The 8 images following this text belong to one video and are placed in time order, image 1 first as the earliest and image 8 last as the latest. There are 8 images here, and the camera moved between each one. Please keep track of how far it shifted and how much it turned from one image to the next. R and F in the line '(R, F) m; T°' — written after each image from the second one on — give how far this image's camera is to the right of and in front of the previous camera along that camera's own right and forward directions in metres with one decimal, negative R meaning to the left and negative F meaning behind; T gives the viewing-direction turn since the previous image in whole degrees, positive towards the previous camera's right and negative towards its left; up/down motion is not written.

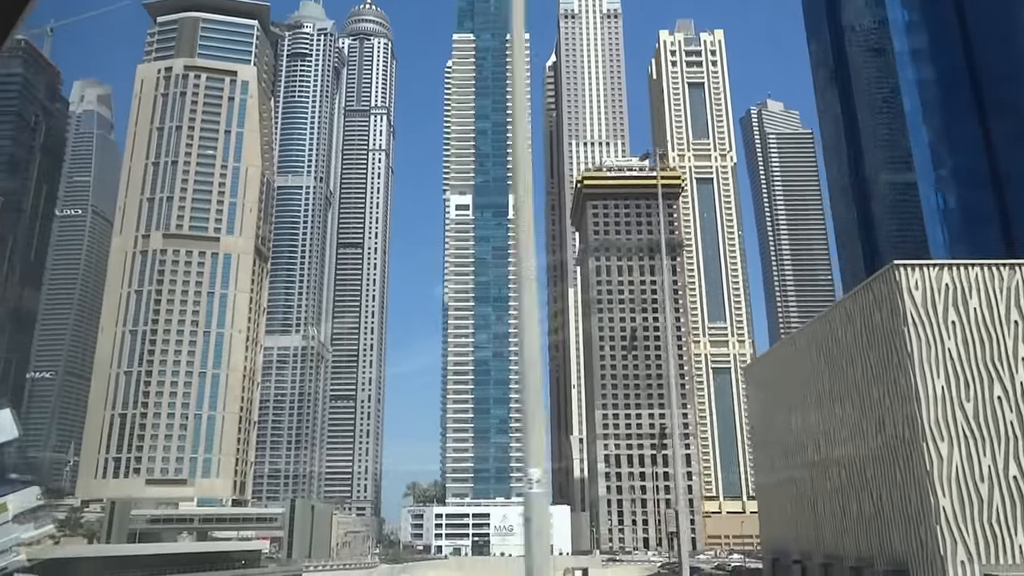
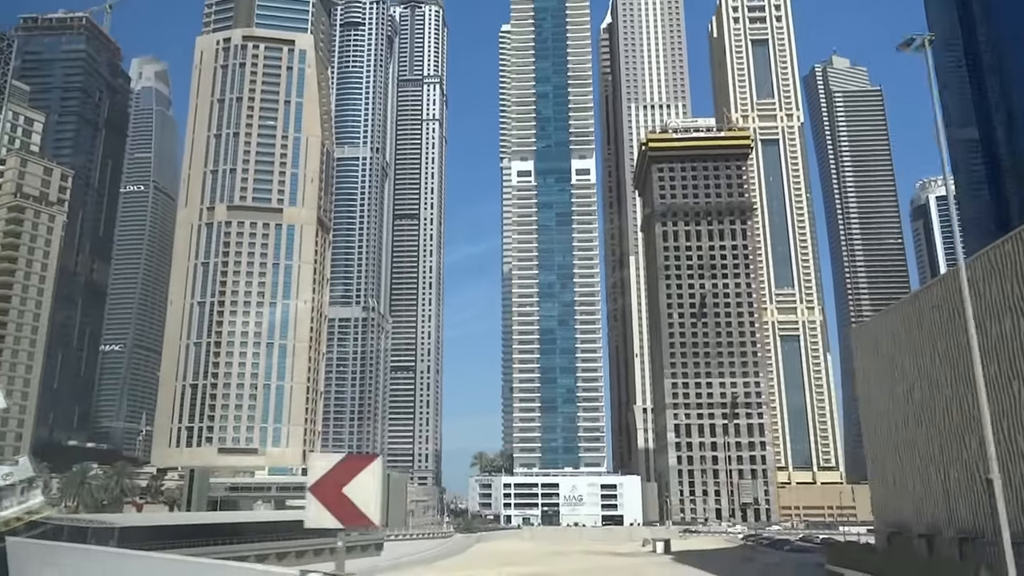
(-0.2, +0.2) m; -4°
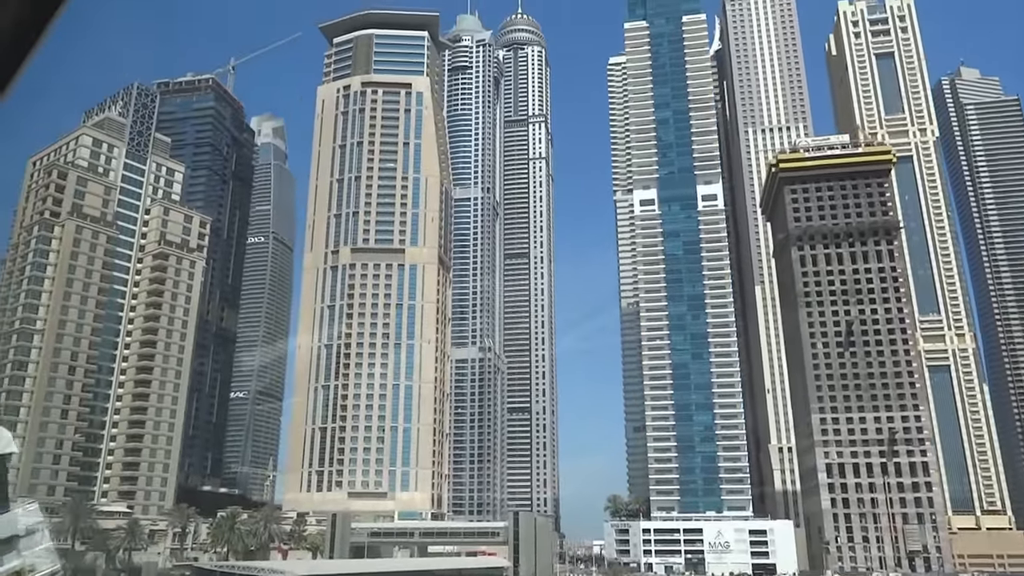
(-0.4, +0.3) m; -7°
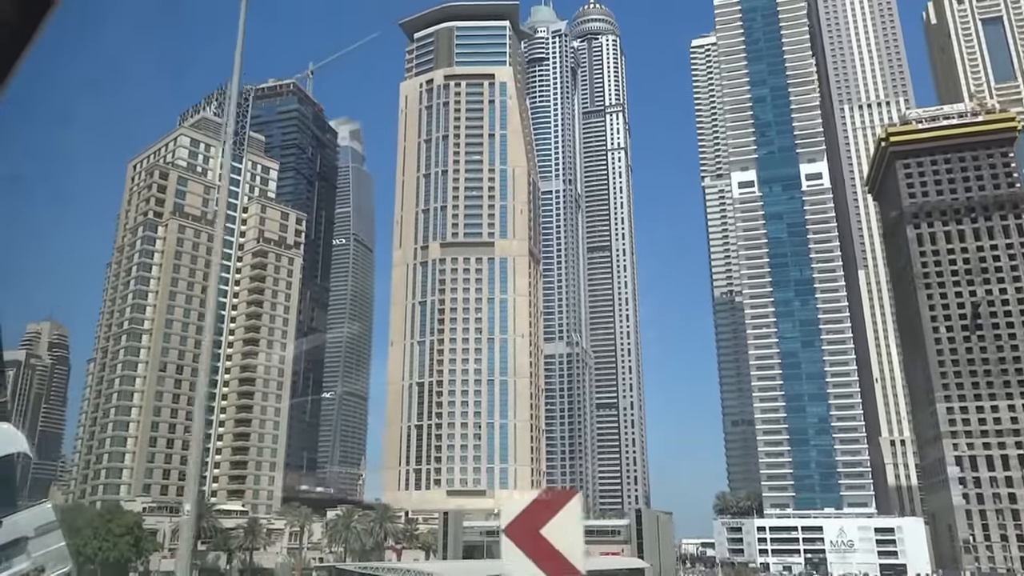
(-0.3, +0.3) m; -5°
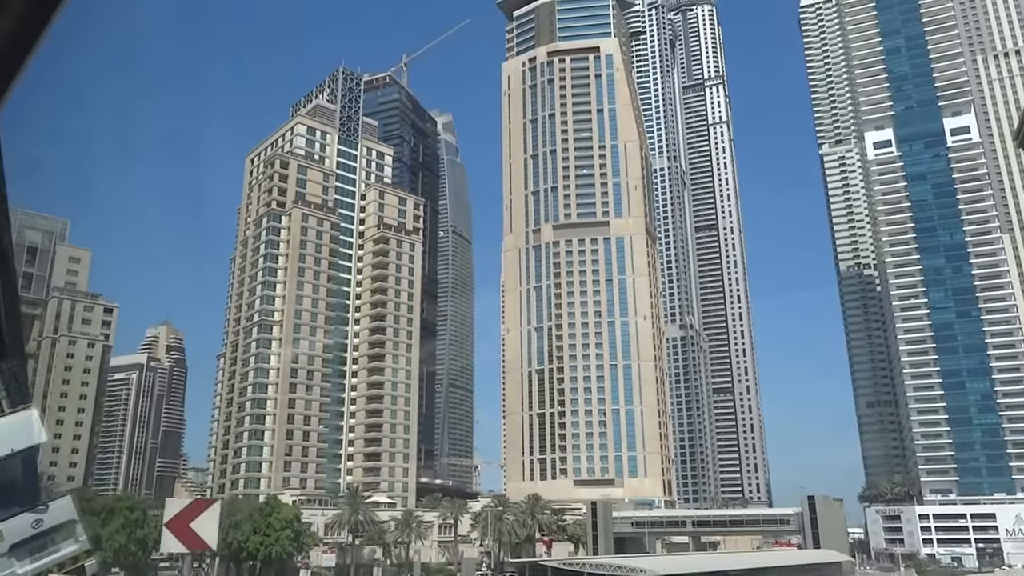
(-0.4, +0.4) m; -6°
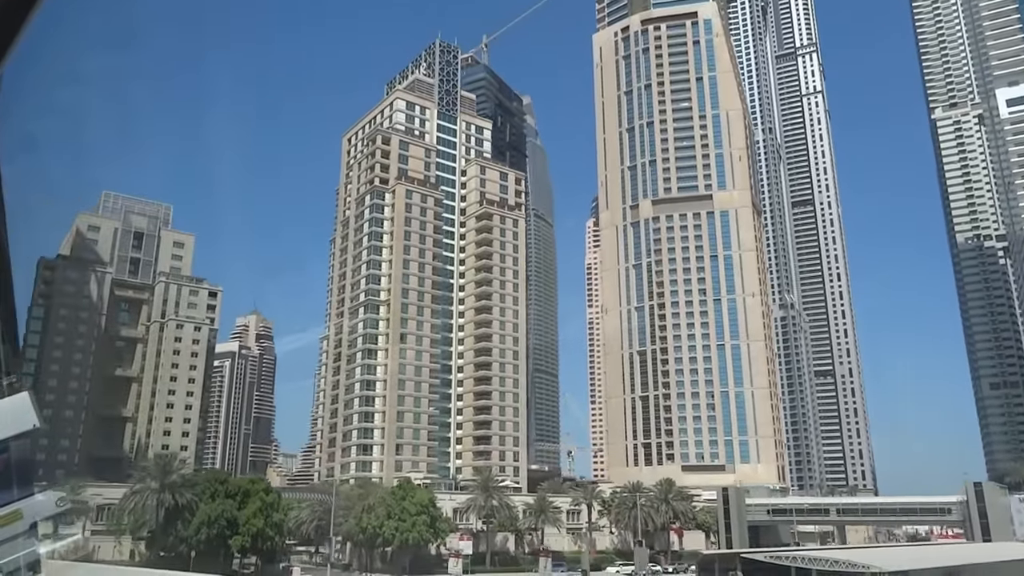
(-0.3, +0.3) m; -5°
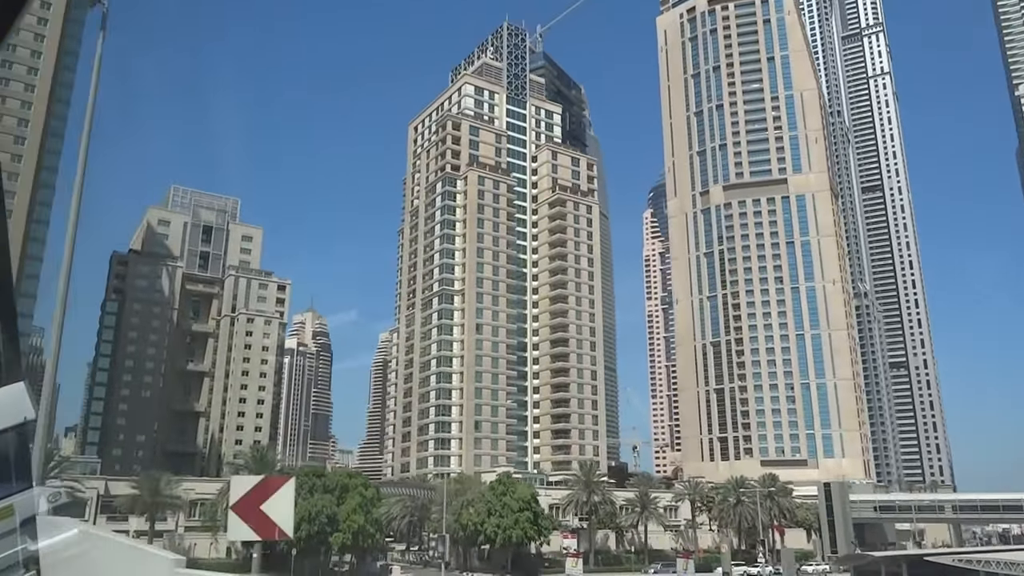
(-0.2, +0.2) m; -3°
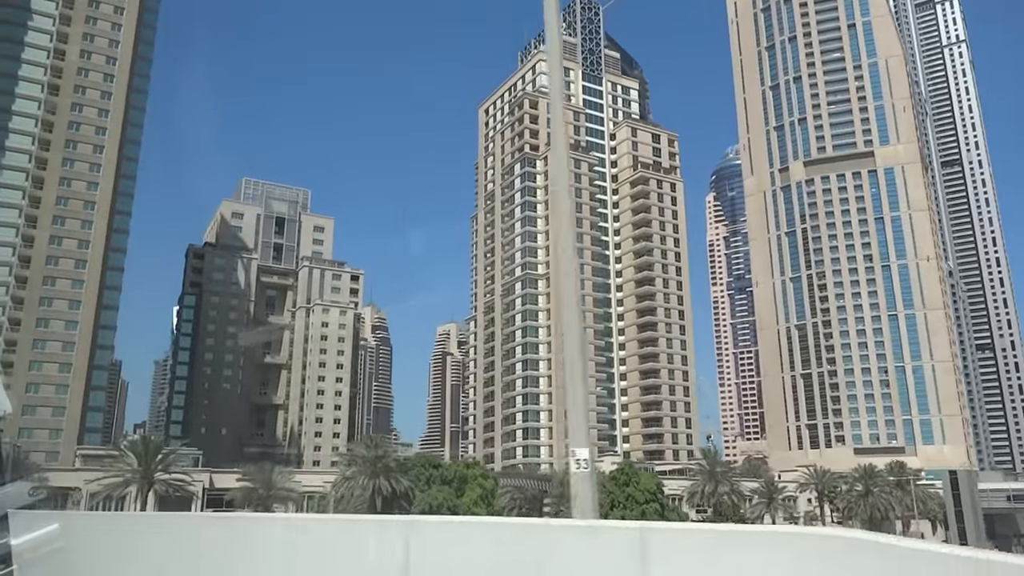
(-0.3, +0.2) m; -4°
